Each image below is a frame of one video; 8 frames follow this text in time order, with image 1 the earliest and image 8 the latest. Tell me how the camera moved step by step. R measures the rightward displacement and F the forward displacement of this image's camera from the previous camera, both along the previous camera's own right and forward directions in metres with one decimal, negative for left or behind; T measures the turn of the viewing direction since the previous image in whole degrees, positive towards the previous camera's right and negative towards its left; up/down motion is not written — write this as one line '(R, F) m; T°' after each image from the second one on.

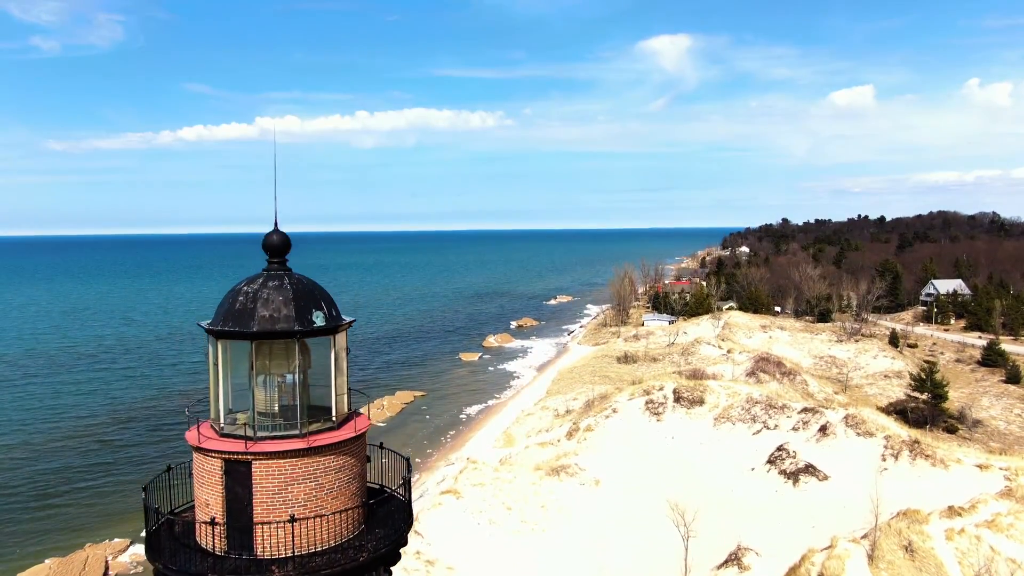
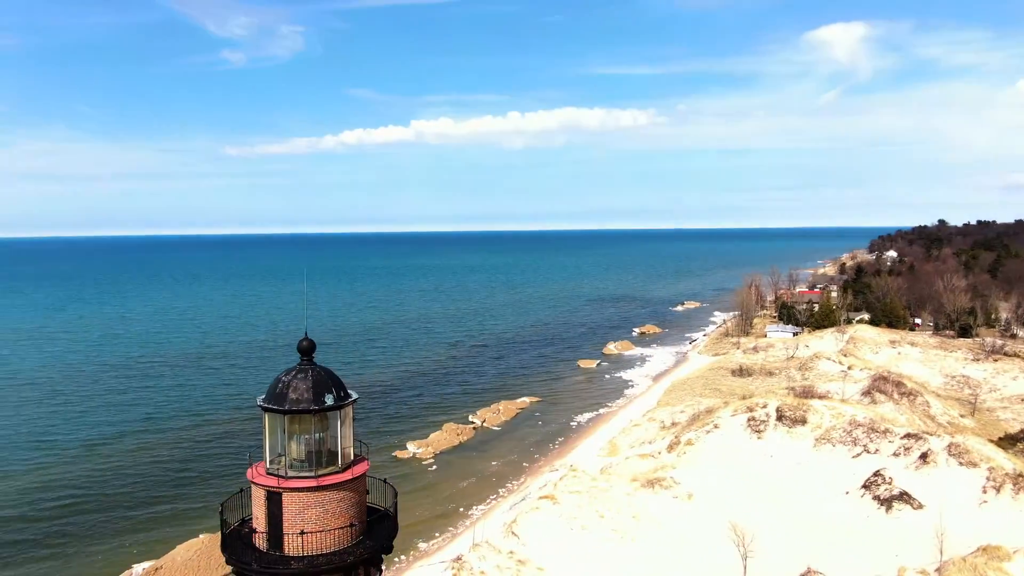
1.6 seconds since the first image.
(+1.4, -1.7) m; -10°
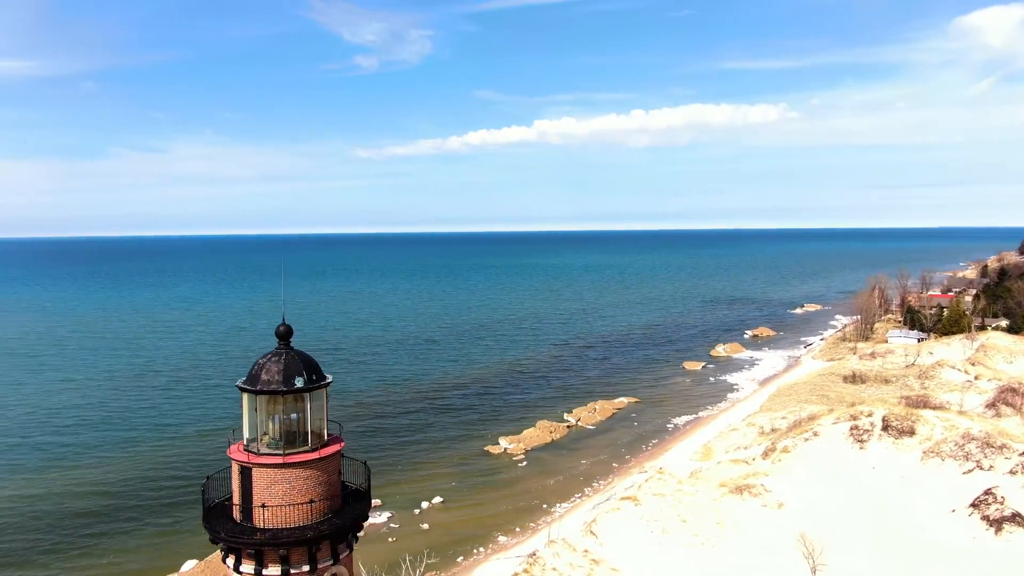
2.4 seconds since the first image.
(+1.2, 0.0) m; -9°
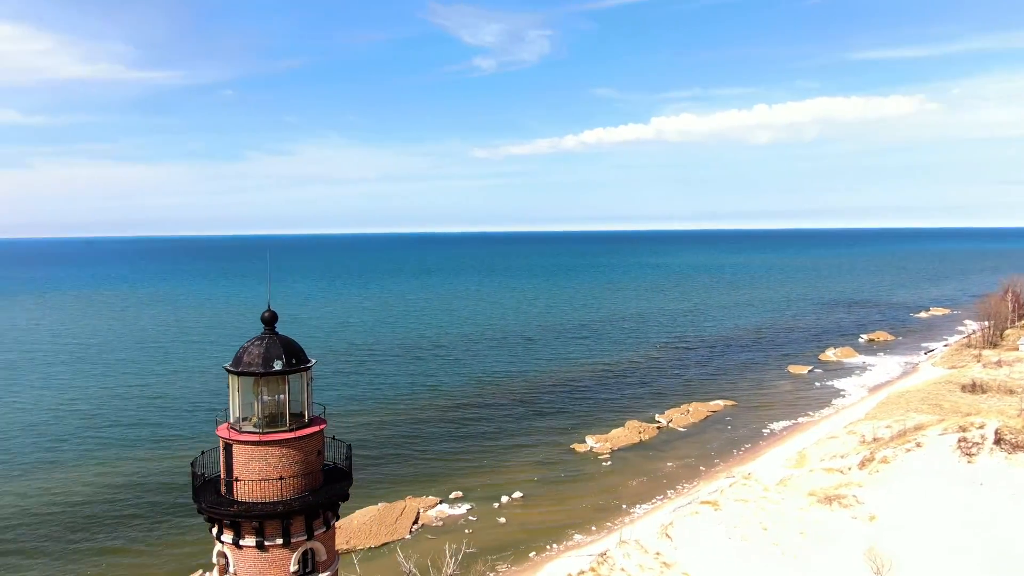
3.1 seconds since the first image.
(+1.2, 0.0) m; -8°
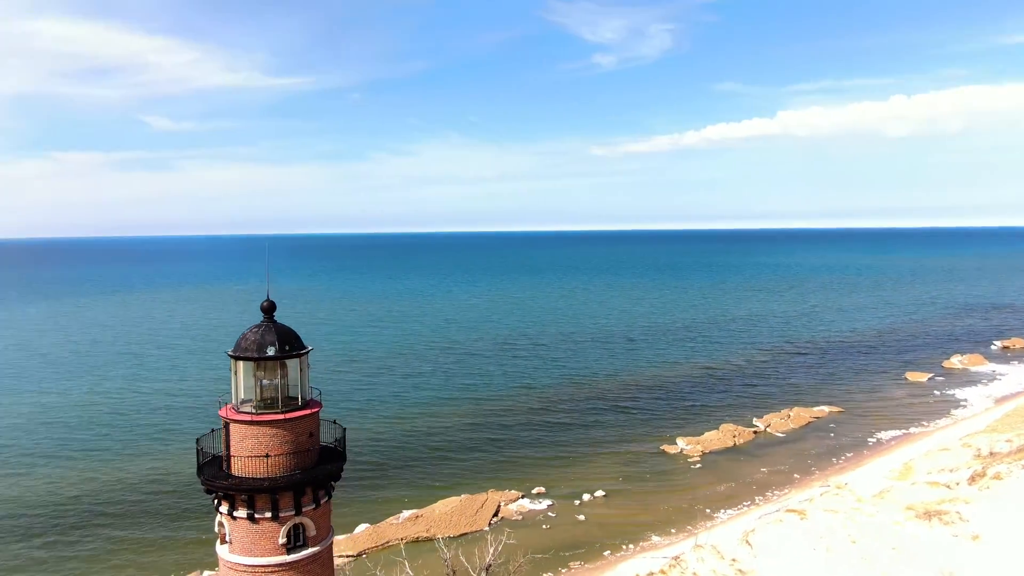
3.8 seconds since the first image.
(+1.2, -0.1) m; -8°
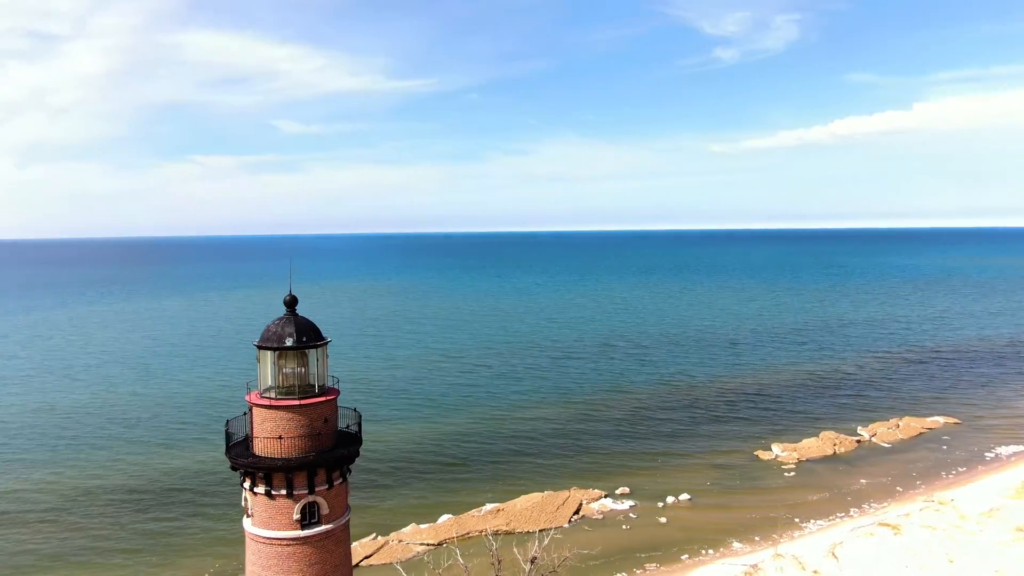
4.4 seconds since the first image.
(+1.1, -0.2) m; -8°
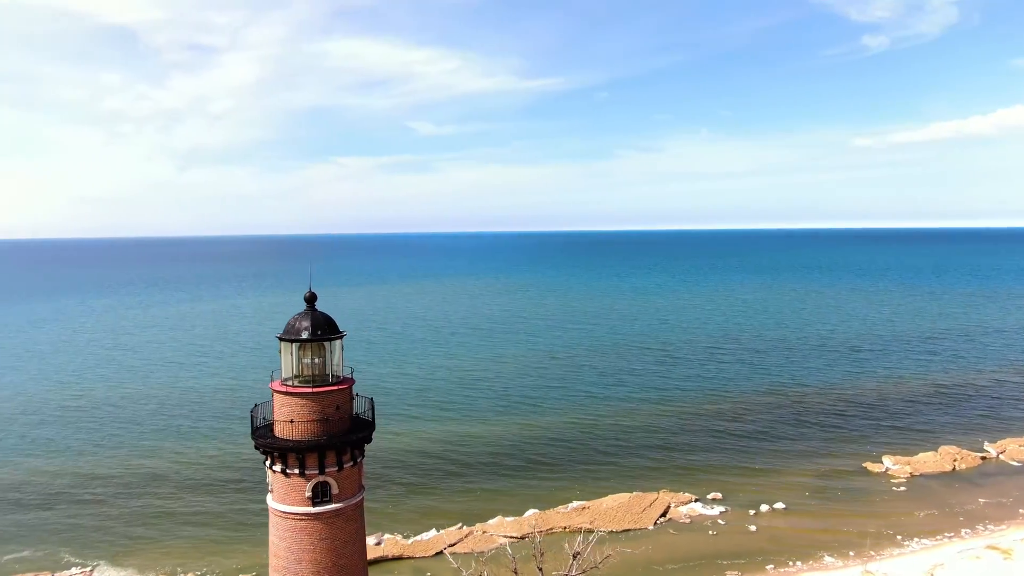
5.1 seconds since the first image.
(+1.4, -0.3) m; -9°
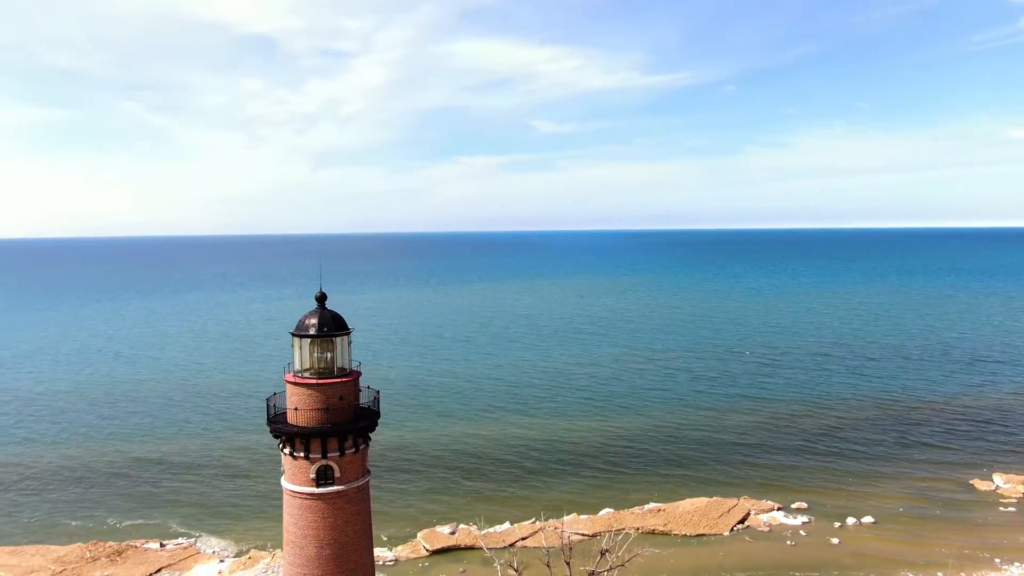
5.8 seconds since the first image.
(+1.5, -0.4) m; -9°
